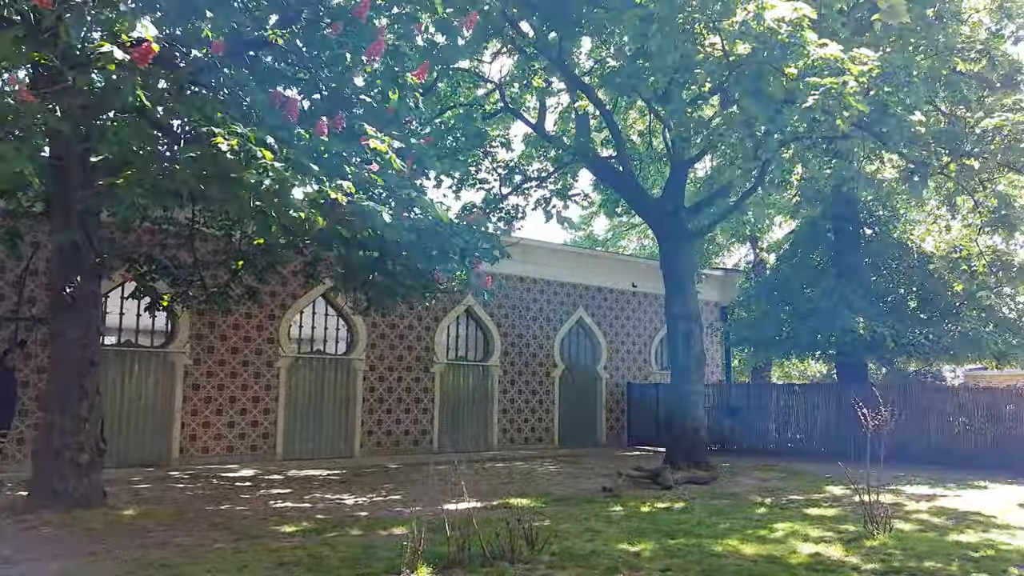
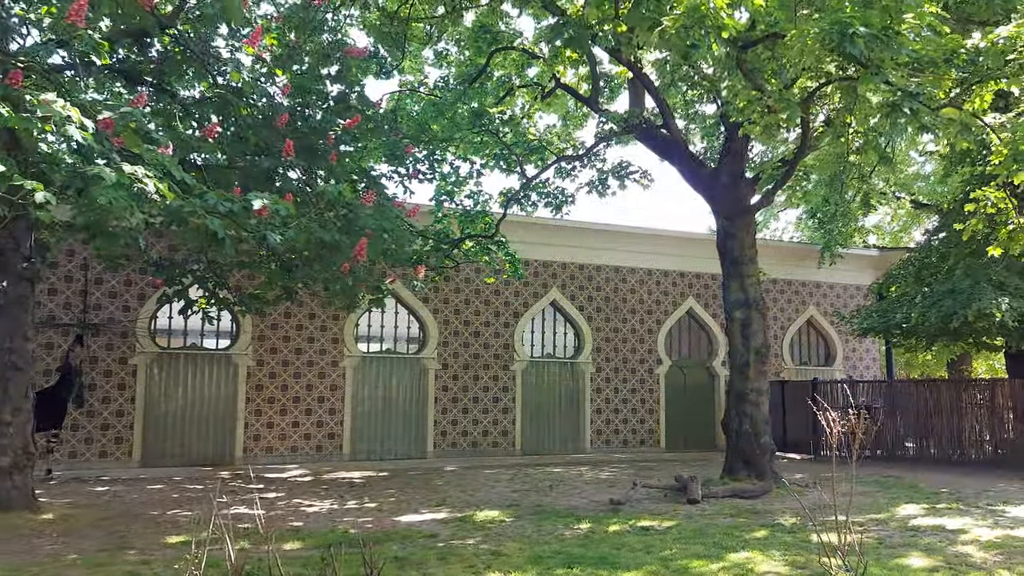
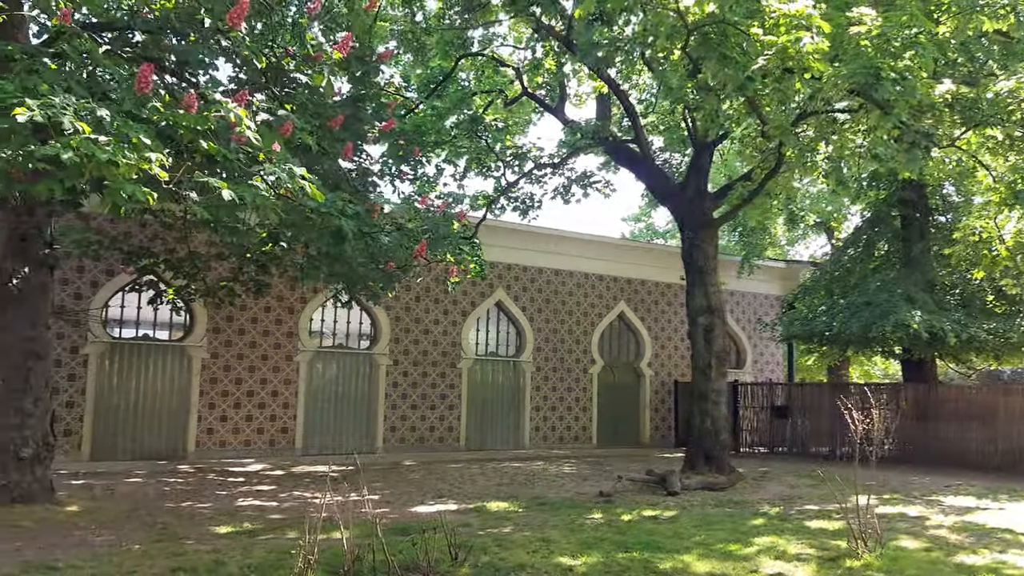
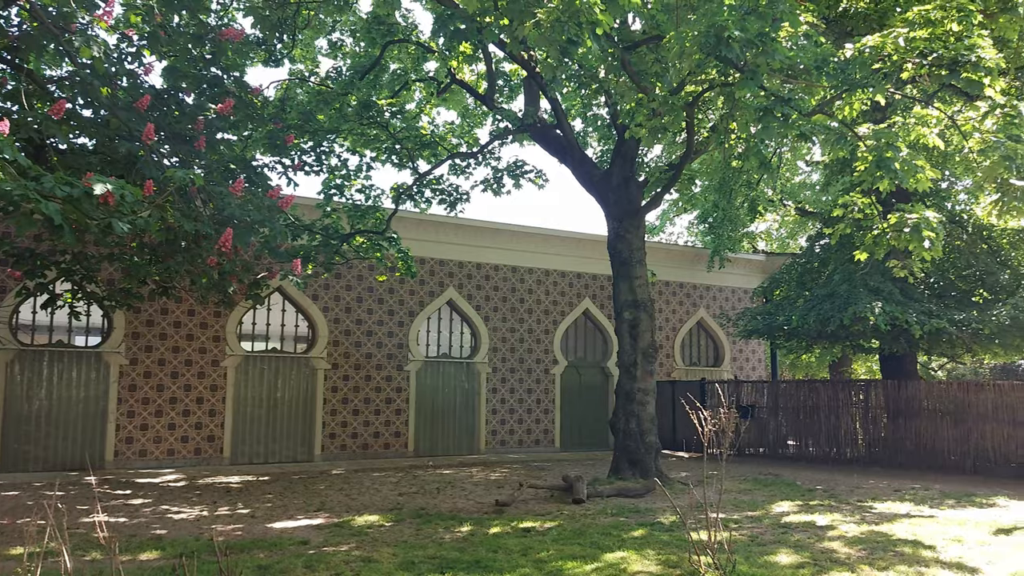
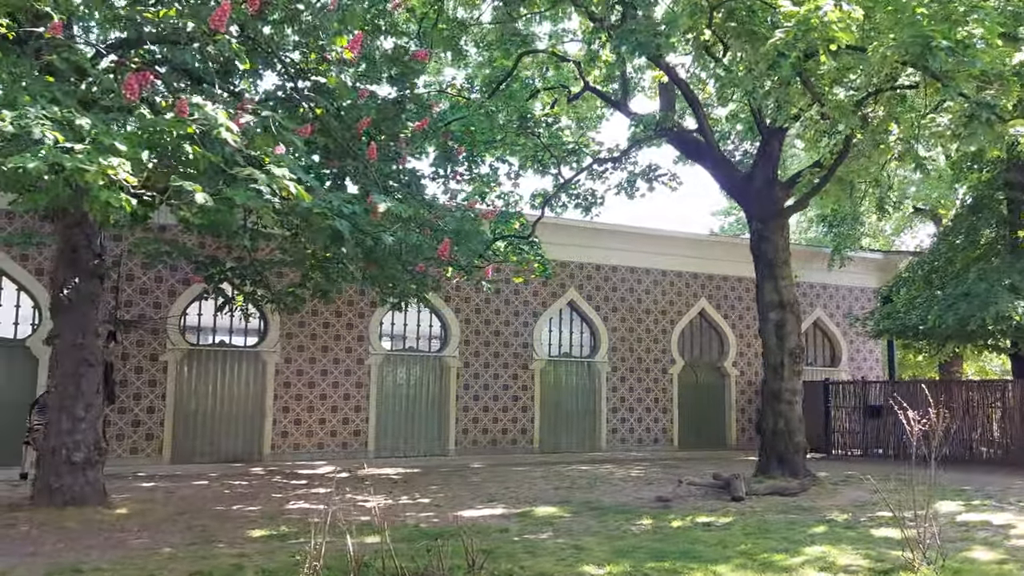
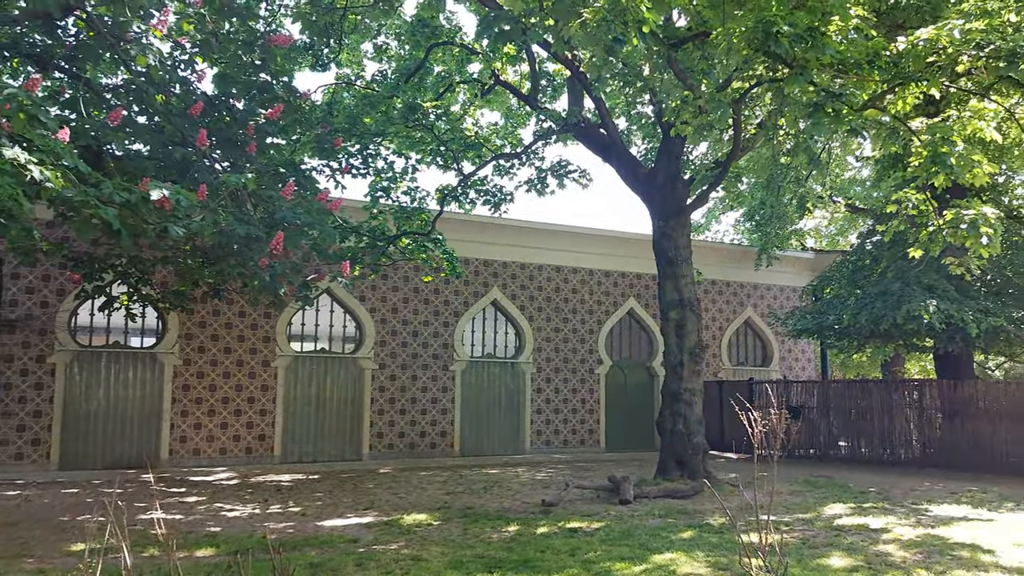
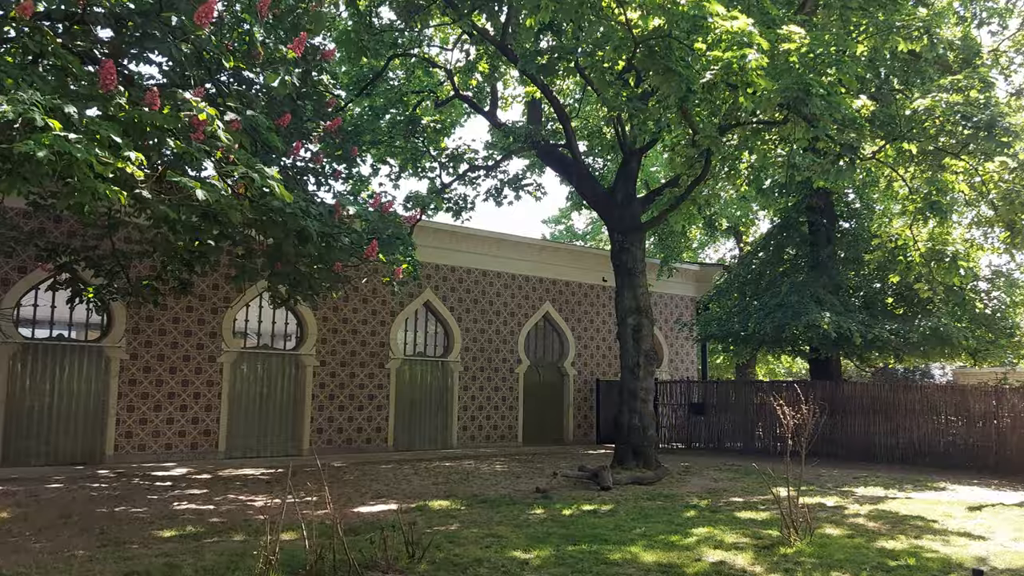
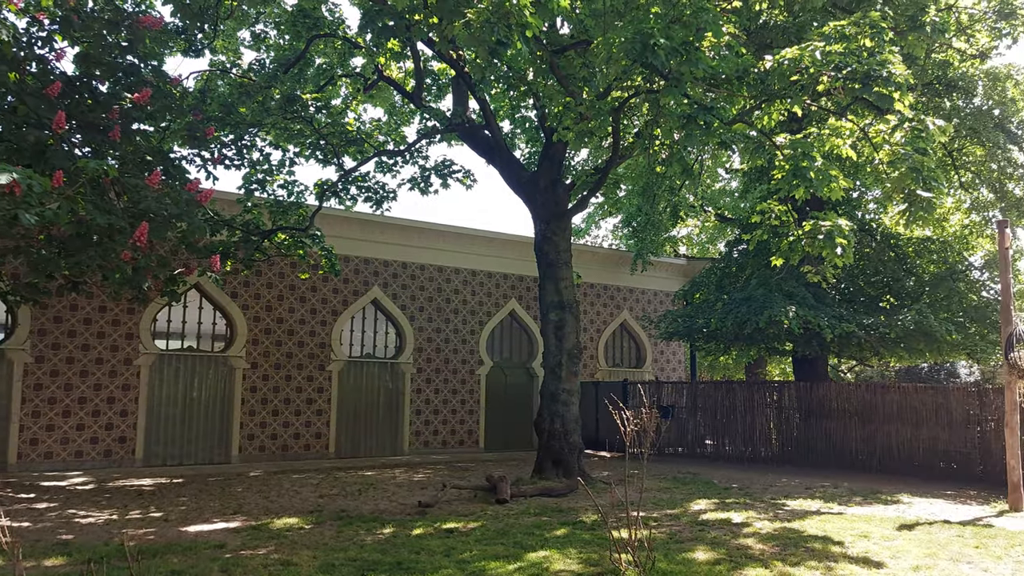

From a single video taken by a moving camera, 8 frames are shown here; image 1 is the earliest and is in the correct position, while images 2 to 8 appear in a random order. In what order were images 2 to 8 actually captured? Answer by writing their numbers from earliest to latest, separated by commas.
7, 3, 5, 2, 6, 4, 8
